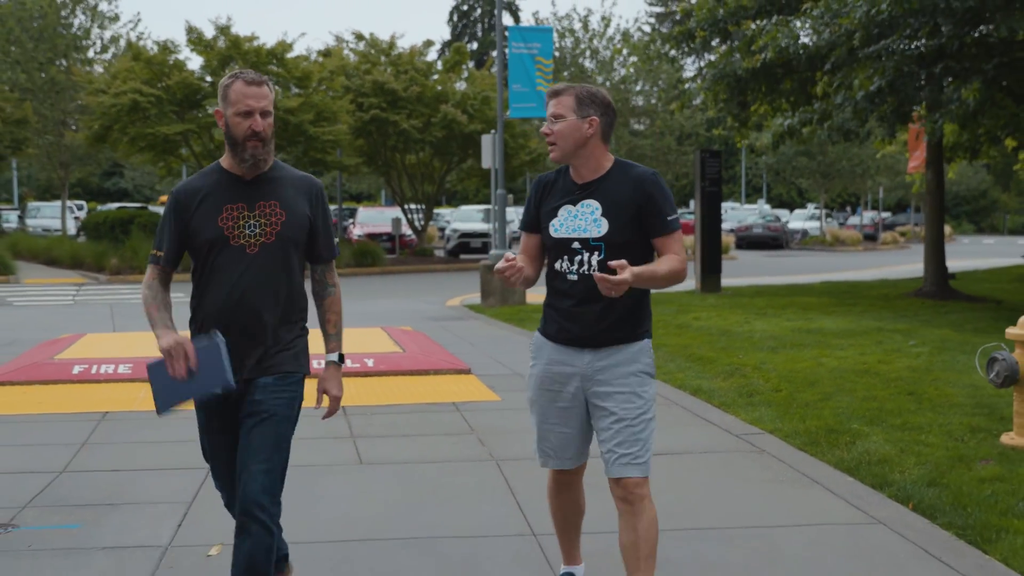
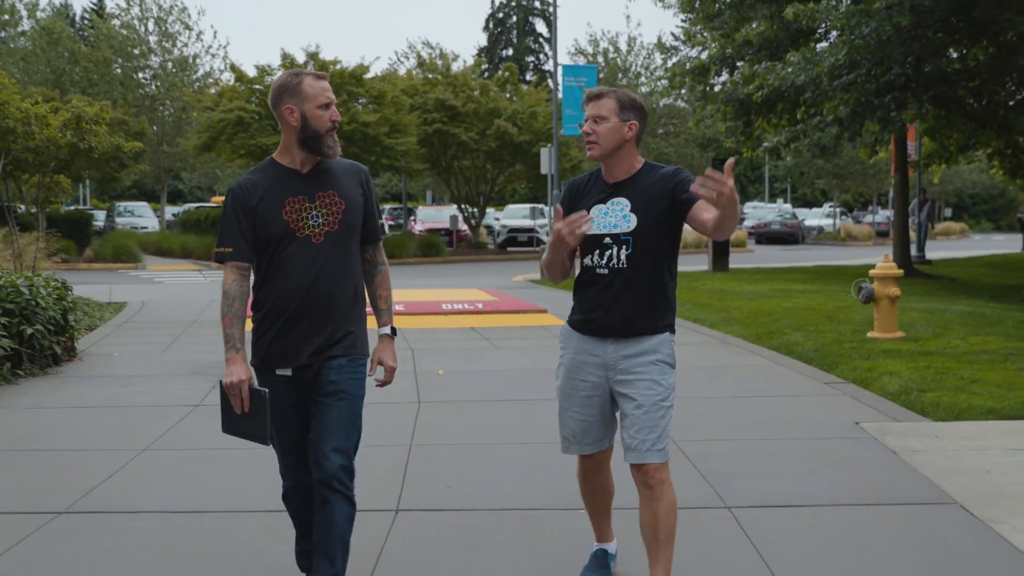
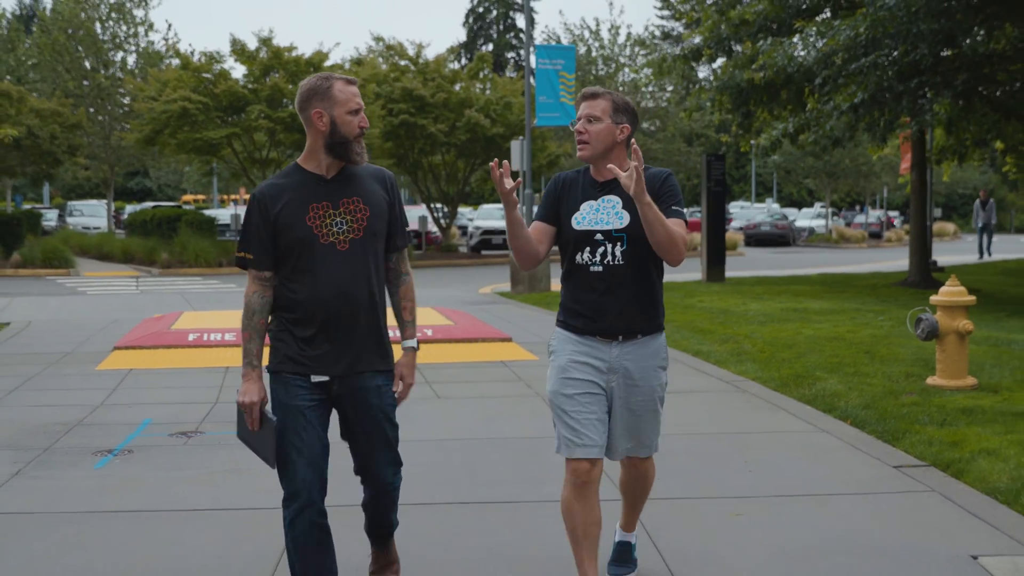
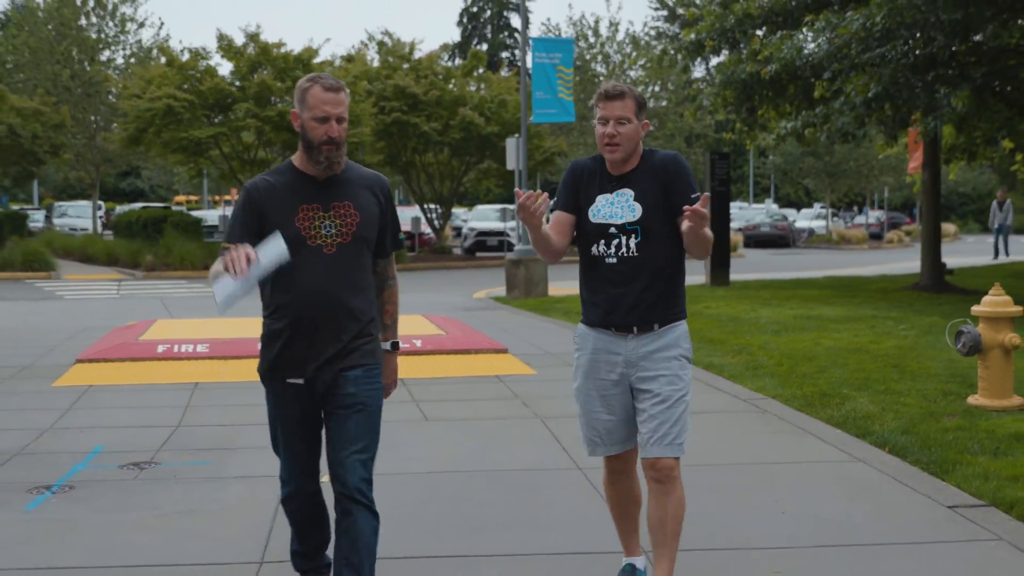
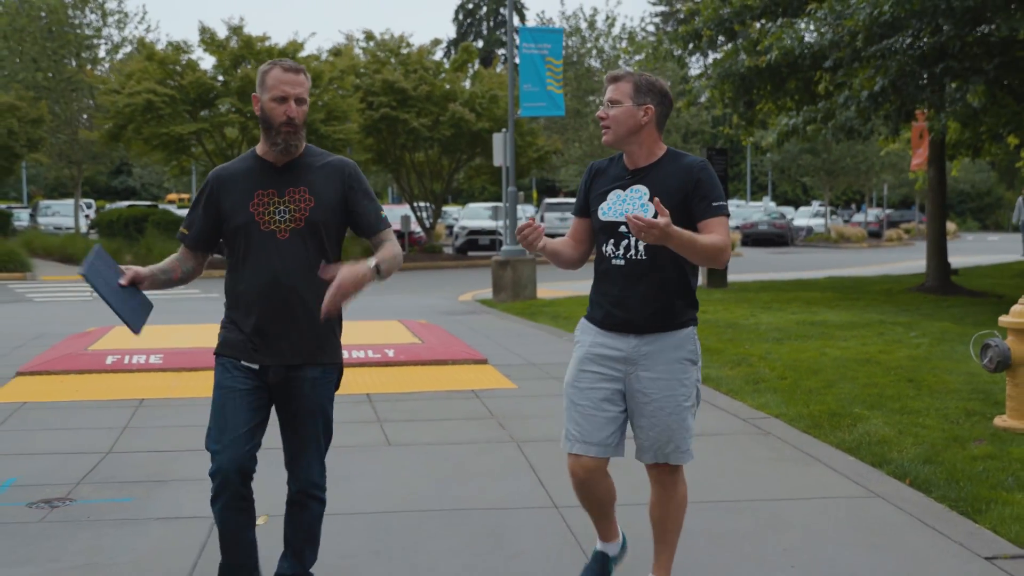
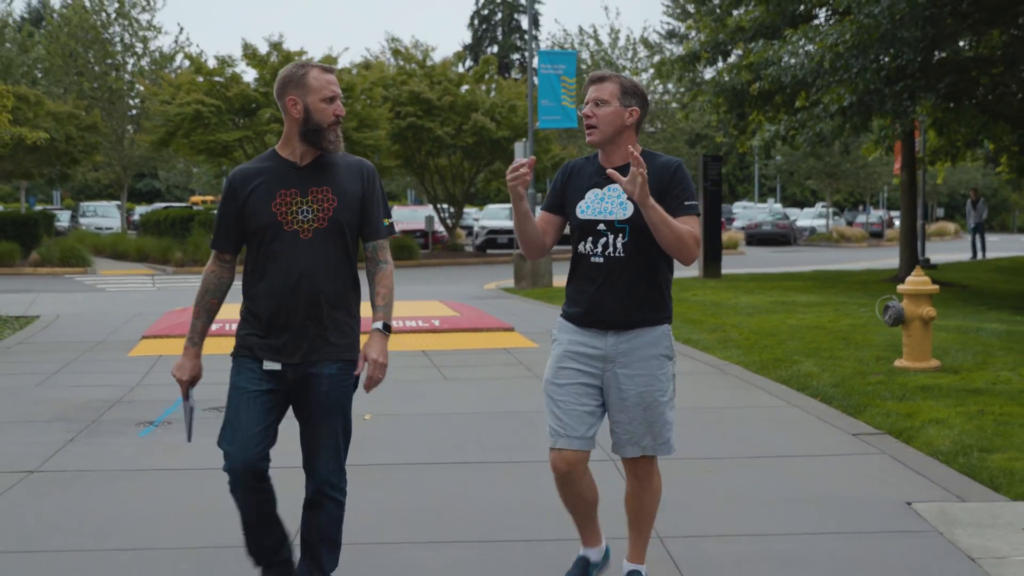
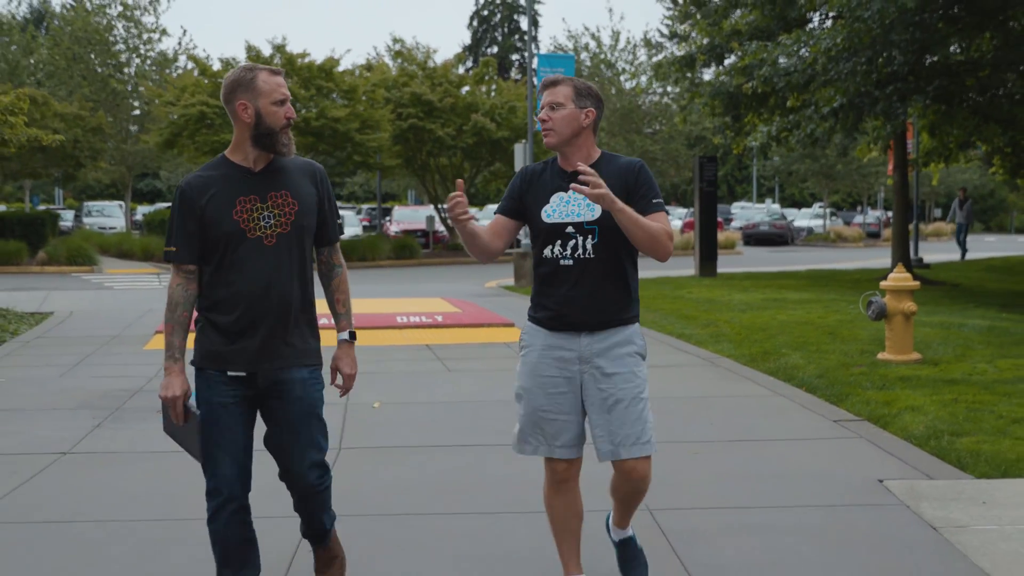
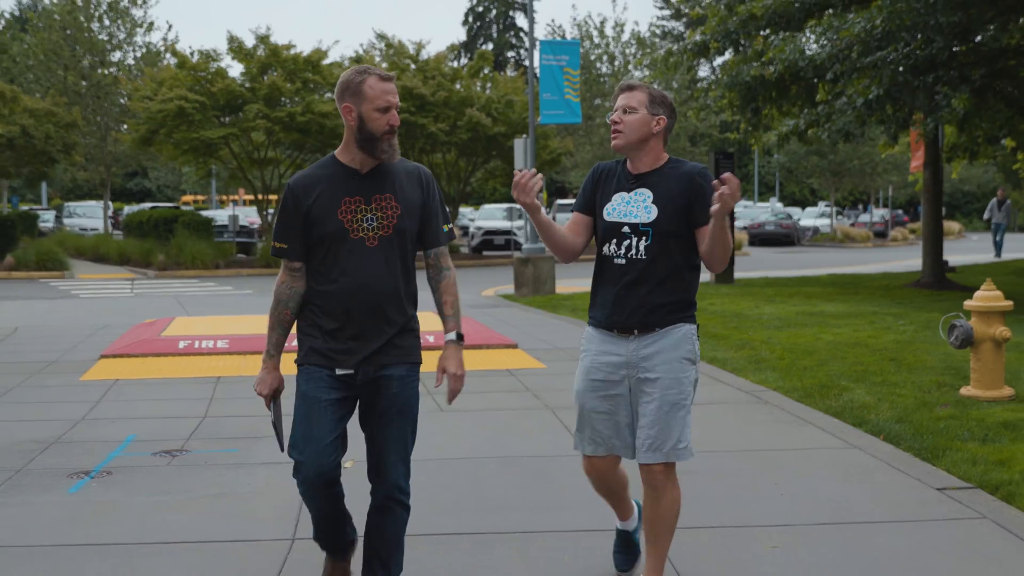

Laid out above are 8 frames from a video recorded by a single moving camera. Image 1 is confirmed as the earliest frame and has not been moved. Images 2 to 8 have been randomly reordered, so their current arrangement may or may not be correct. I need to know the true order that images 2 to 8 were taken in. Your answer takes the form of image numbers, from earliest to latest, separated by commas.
5, 4, 8, 3, 6, 7, 2
